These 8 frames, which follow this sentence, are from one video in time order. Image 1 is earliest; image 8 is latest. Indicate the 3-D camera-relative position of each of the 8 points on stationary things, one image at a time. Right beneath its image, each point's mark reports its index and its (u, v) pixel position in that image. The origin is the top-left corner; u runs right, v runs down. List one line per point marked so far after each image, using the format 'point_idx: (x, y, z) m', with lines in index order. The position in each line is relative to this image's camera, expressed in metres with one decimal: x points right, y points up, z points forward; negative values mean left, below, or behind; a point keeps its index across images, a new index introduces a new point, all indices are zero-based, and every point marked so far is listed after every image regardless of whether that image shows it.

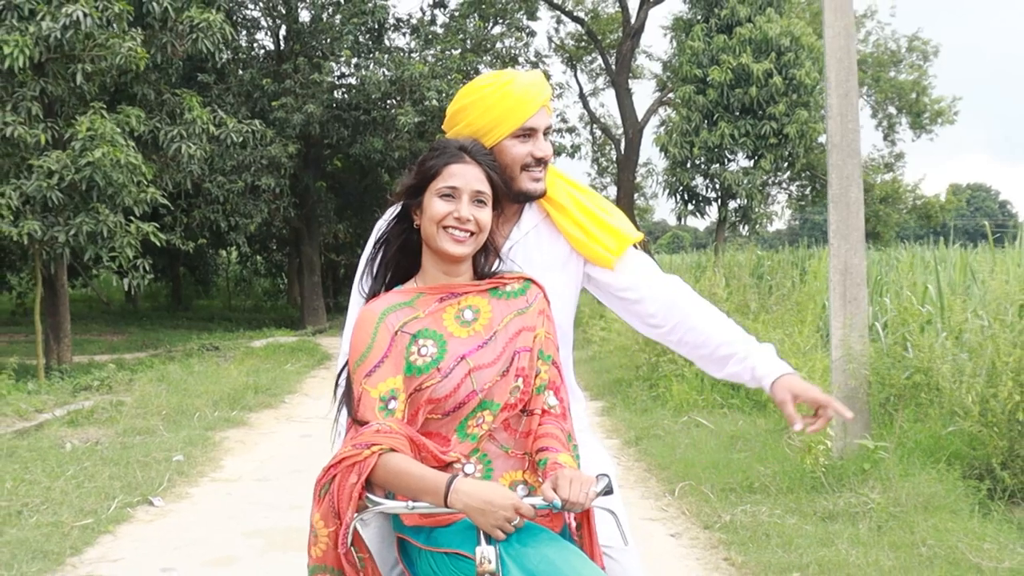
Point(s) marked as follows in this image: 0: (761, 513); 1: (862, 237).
0: (+0.8, -0.7, +5.0) m
1: (+1.4, +0.2, +6.0) m
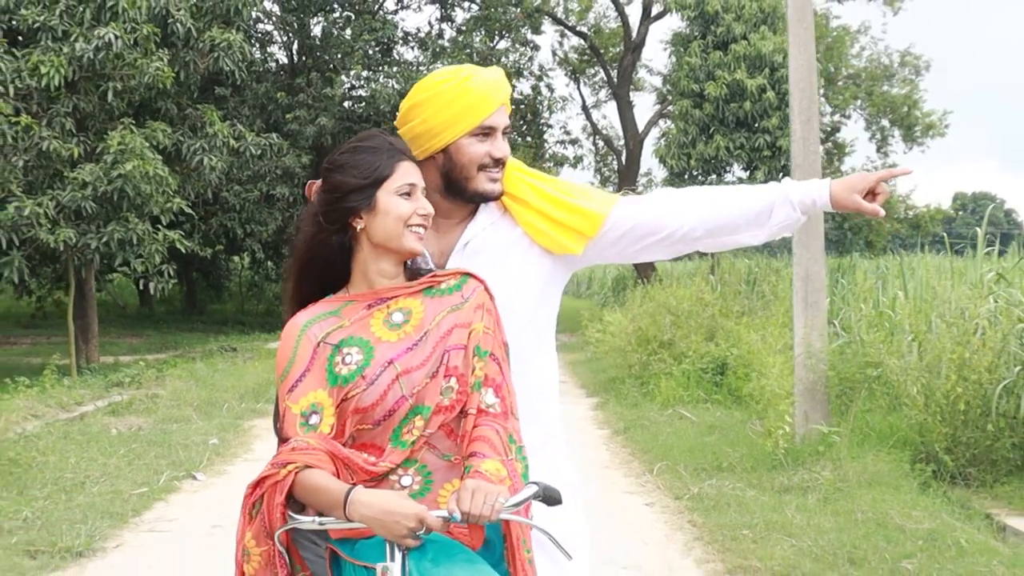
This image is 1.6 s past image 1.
0: (+0.8, -0.8, +5.8) m
1: (+1.4, +0.2, +6.7) m
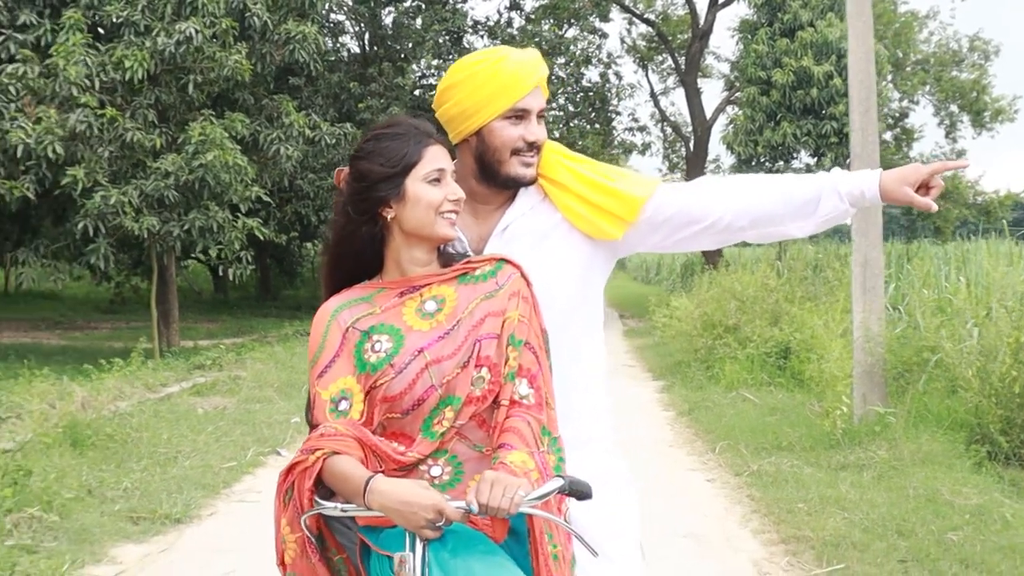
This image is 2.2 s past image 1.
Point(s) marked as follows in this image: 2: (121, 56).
0: (+1.1, -0.7, +6.1) m
1: (+1.7, +0.2, +6.9) m
2: (-3.1, +1.8, +11.8) m
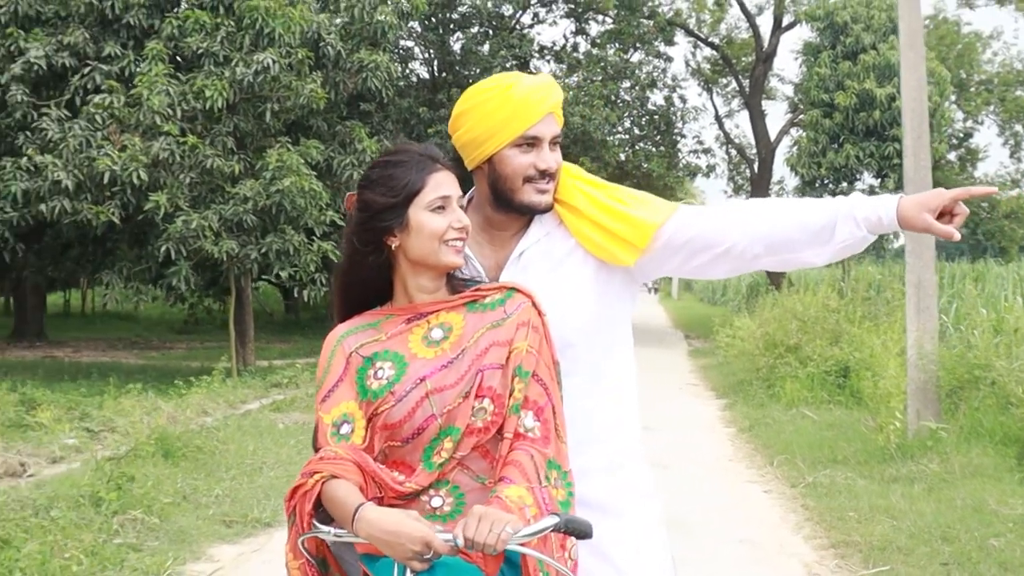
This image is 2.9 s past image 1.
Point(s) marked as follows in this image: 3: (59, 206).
0: (+1.4, -0.8, +6.3) m
1: (+2.0, +0.2, +7.2) m
2: (-2.5, +1.6, +12.3) m
3: (-3.6, +0.6, +11.9) m
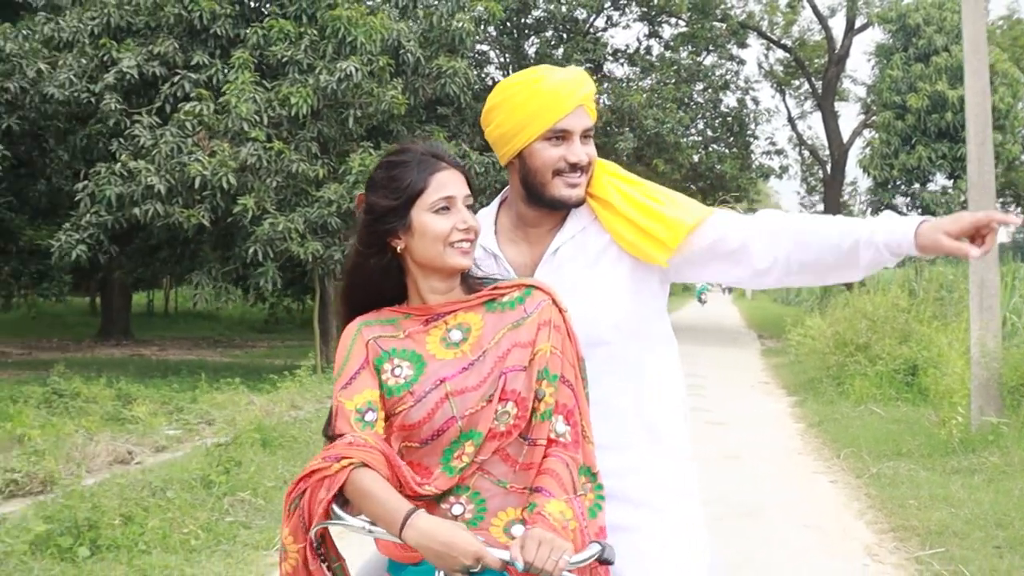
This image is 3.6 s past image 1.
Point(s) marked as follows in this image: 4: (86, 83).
0: (+1.7, -0.8, +6.6) m
1: (+2.4, +0.2, +7.5) m
2: (-1.9, +1.6, +12.7) m
3: (-3.0, +0.6, +12.5) m
4: (-3.7, +1.8, +13.2) m
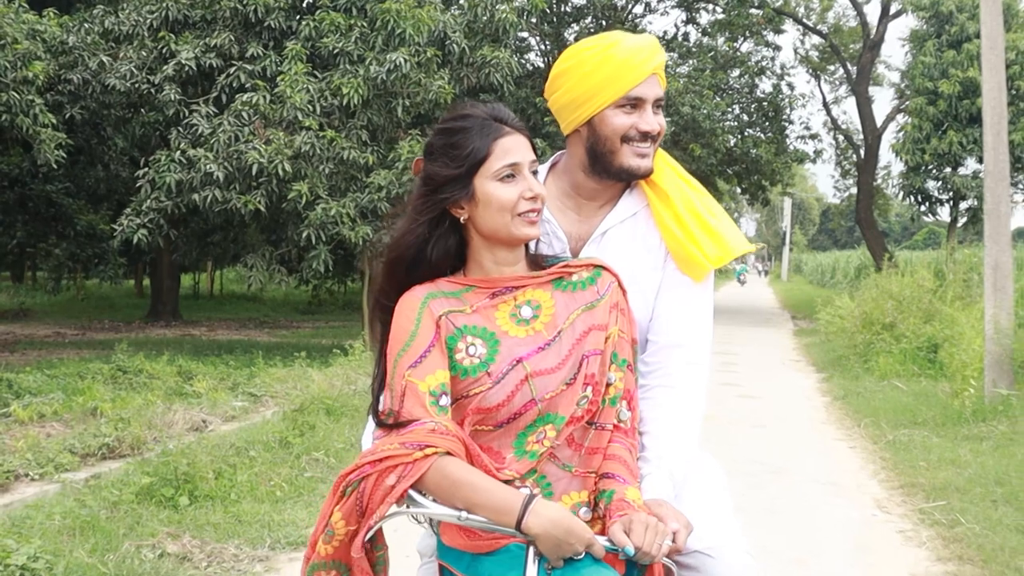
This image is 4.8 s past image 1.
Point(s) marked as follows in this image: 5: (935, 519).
0: (+1.9, -0.7, +7.2) m
1: (+2.6, +0.3, +8.0) m
2: (-1.5, +1.8, +13.3) m
3: (-2.6, +0.8, +13.1) m
4: (-3.4, +2.0, +13.9) m
5: (+1.4, -0.8, +5.1) m
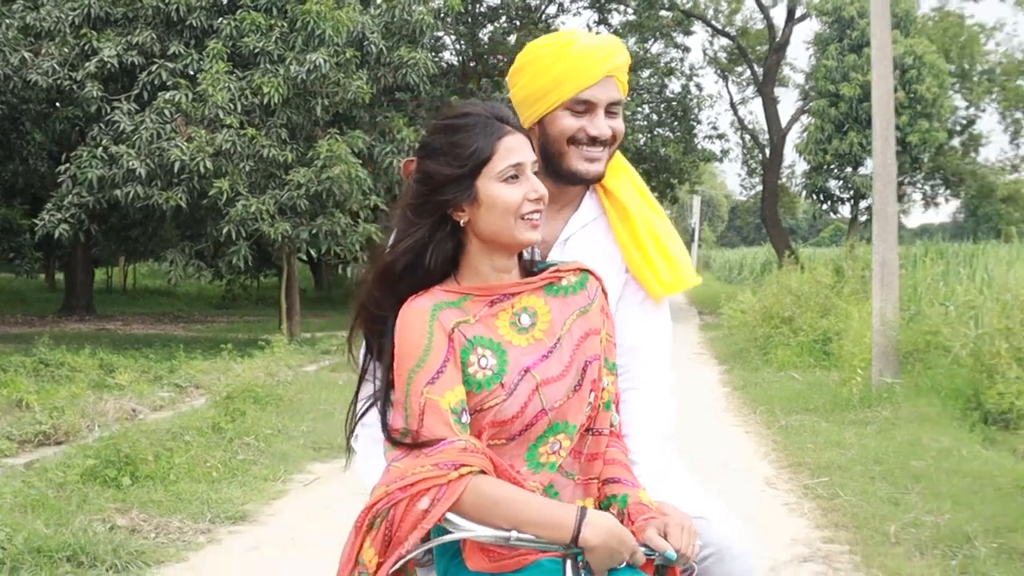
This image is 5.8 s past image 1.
0: (+1.5, -0.7, +7.7) m
1: (+2.2, +0.3, +8.6) m
2: (-2.3, +1.9, +13.7) m
3: (-3.4, +0.9, +13.4) m
4: (-4.1, +2.0, +14.1) m
5: (+1.1, -0.8, +5.6) m
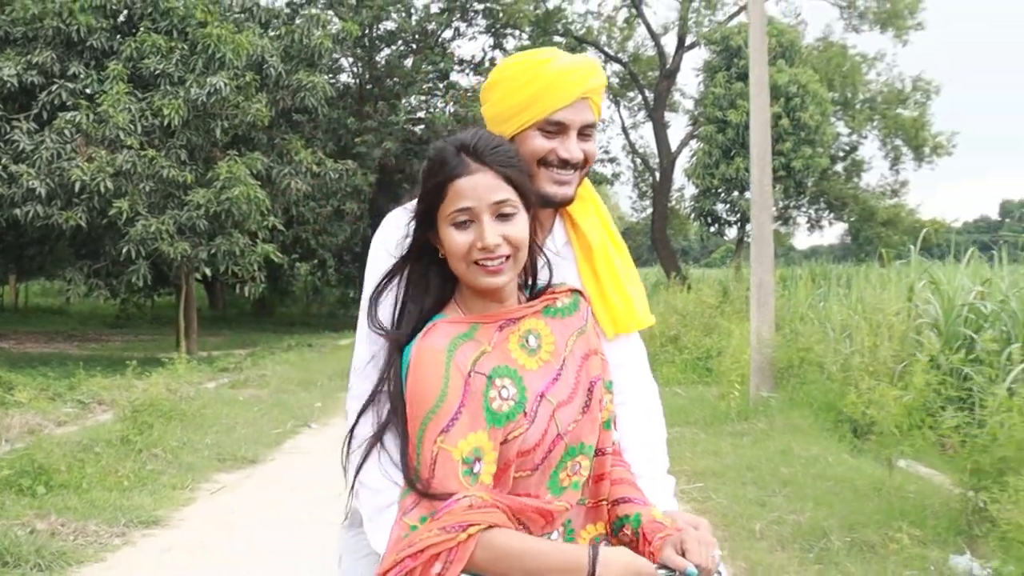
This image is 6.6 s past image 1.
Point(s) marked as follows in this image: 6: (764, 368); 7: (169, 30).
0: (+0.9, -0.8, +8.2) m
1: (+1.6, +0.2, +9.1) m
2: (-3.2, +1.7, +13.9) m
3: (-4.3, +0.7, +13.5) m
4: (-5.1, +1.8, +14.2) m
5: (+0.7, -0.8, +6.0) m
6: (+1.5, -0.5, +9.0) m
7: (-3.3, +2.5, +14.5) m
